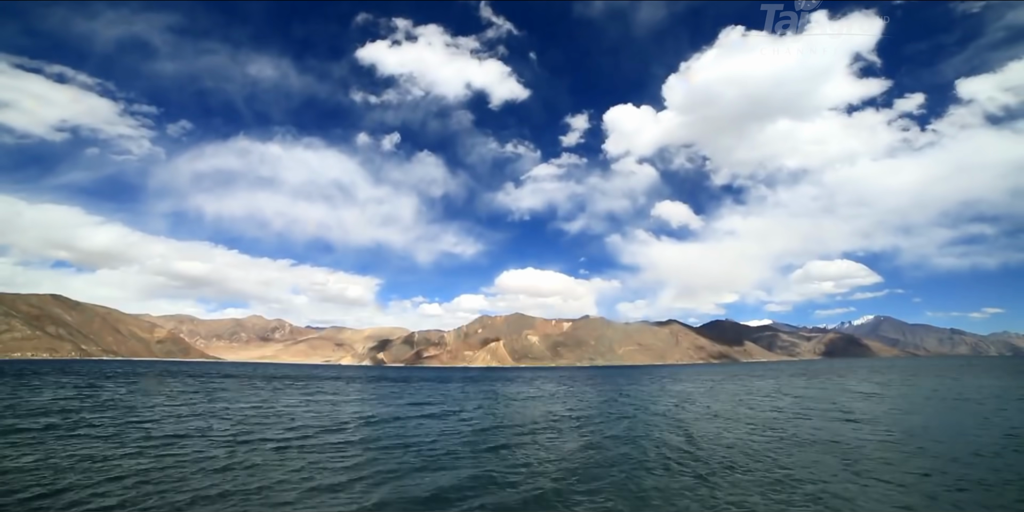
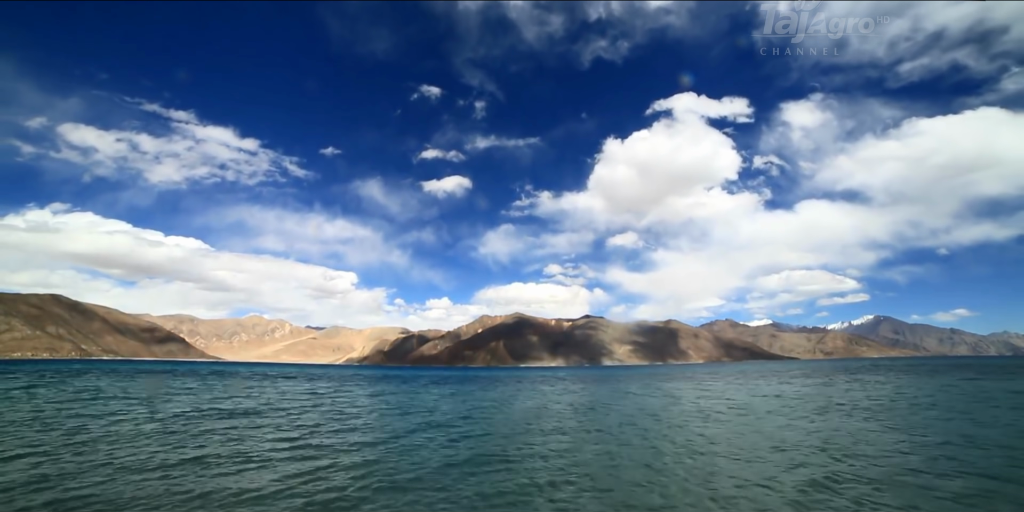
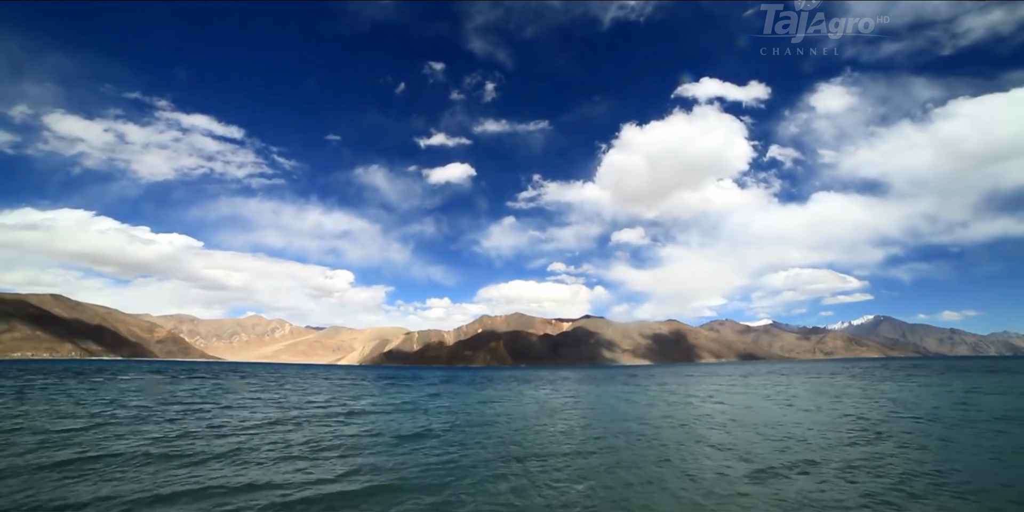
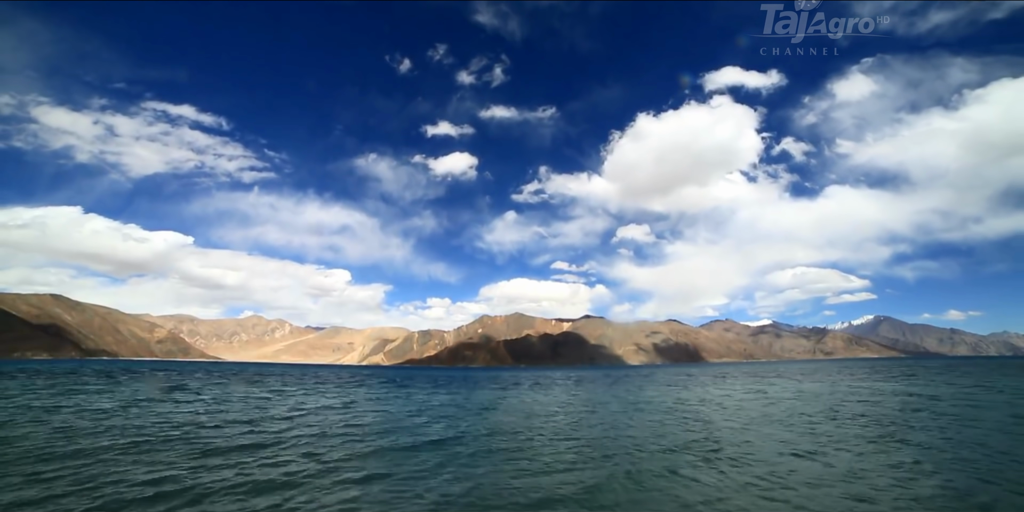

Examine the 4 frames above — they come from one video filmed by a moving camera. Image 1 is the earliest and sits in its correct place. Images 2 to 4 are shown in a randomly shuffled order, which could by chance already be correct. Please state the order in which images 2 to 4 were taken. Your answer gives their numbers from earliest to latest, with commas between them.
4, 3, 2
